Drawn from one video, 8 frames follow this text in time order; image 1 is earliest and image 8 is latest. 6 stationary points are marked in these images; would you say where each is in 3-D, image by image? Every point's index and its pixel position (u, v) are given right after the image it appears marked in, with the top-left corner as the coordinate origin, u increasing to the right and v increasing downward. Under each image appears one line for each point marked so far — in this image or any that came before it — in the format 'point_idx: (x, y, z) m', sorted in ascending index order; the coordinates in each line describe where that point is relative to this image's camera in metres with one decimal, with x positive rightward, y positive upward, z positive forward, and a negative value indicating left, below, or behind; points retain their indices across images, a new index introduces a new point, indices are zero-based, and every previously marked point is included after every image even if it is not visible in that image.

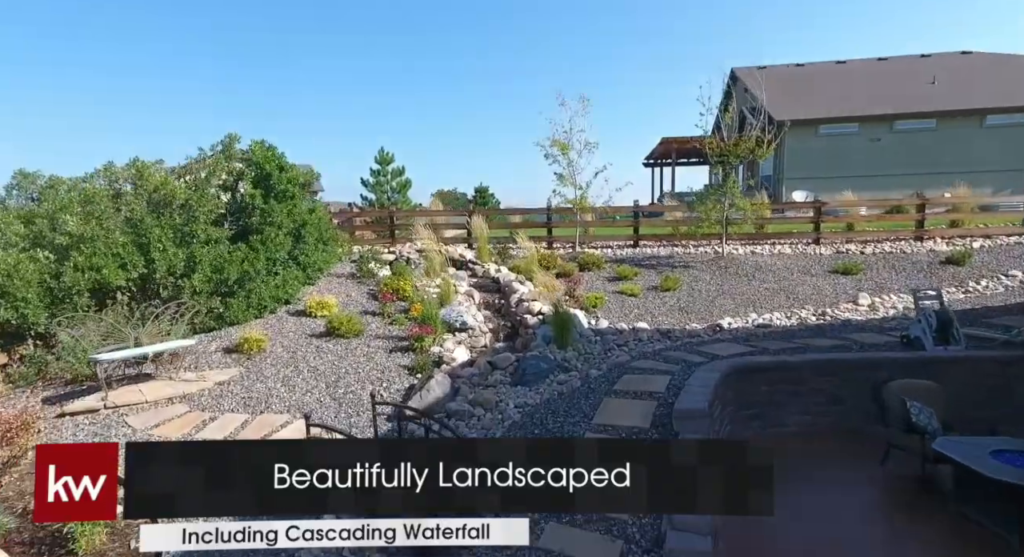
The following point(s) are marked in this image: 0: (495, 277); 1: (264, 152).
0: (-0.3, 0.0, +8.5) m
1: (-3.5, +1.8, +7.3) m
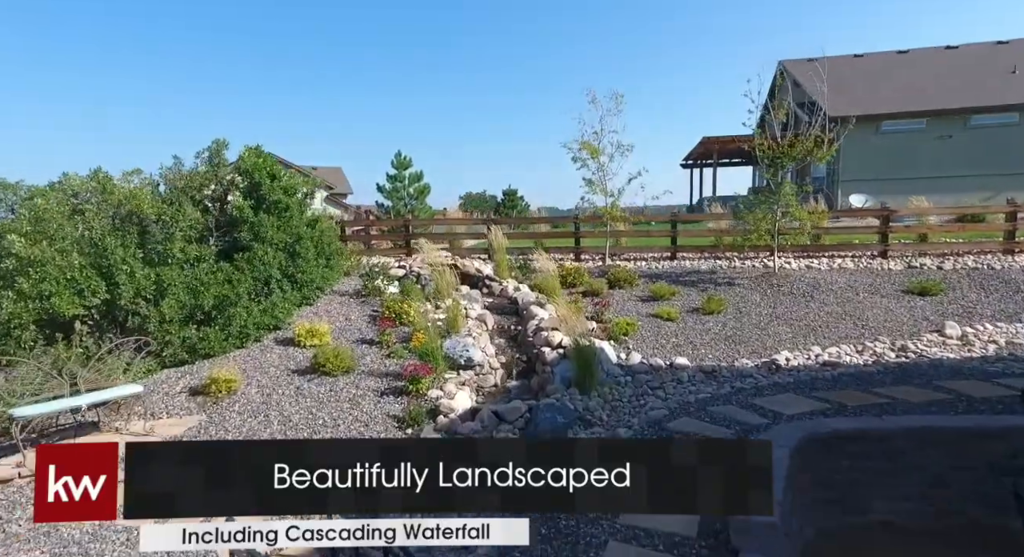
0: (0.0, -0.3, +7.5) m
1: (-3.3, +1.5, +6.5) m
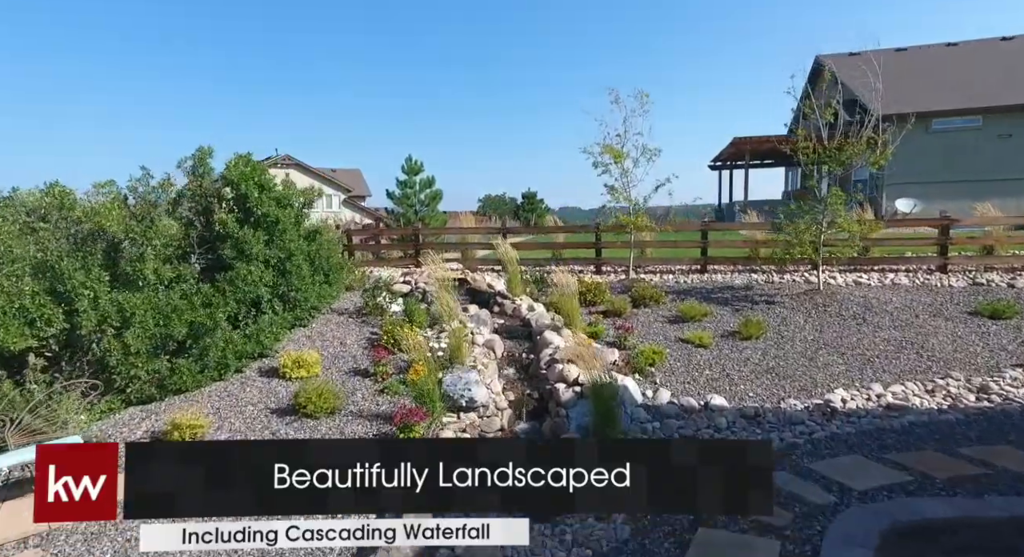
0: (+0.2, -0.5, +6.8) m
1: (-3.2, +1.3, +6.0) m
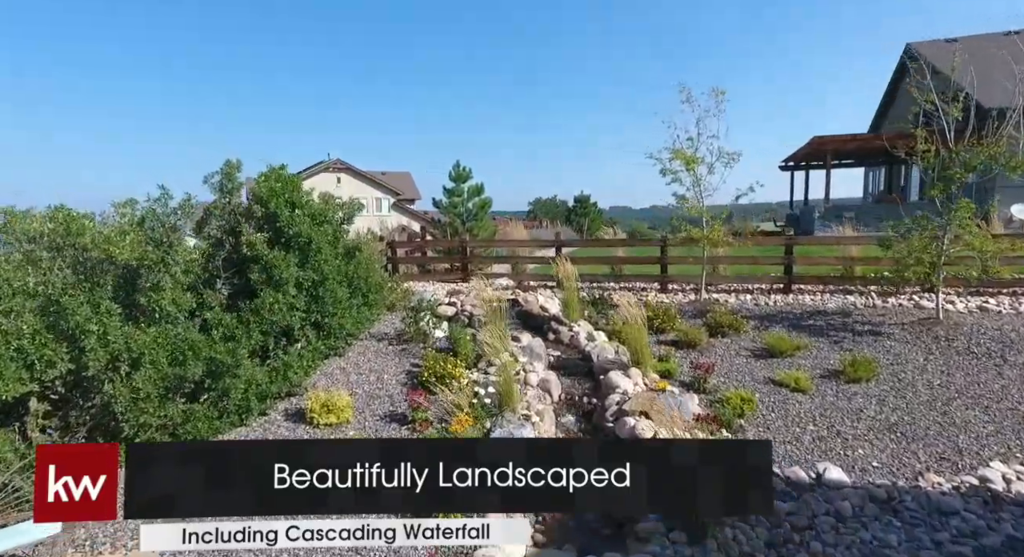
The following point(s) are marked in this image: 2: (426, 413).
0: (+0.9, -0.9, +6.0) m
1: (-2.6, +1.0, +5.4) m
2: (-0.8, -1.2, +4.6) m
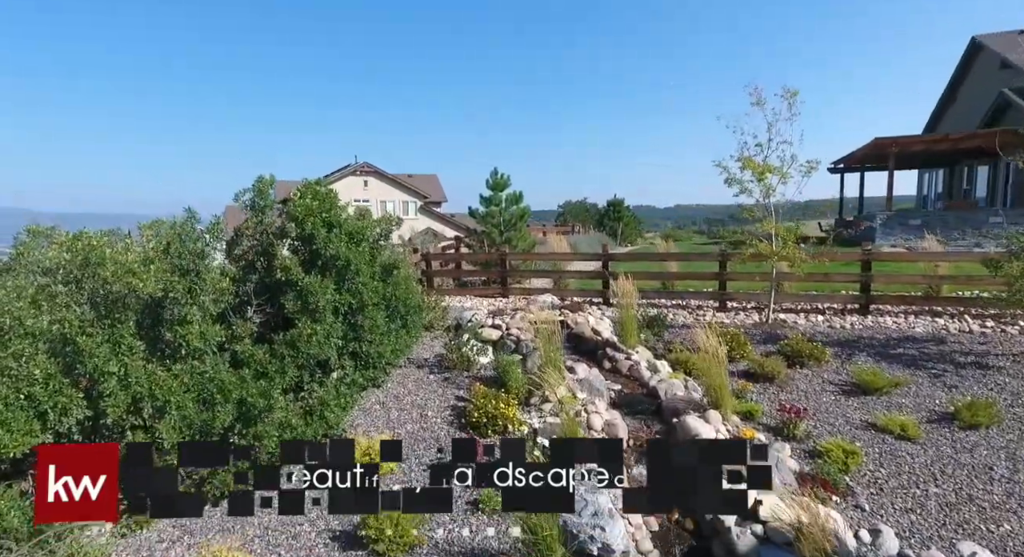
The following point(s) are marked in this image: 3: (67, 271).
0: (+1.4, -1.1, +5.3) m
1: (-2.0, +0.7, +4.9) m
2: (-0.3, -1.5, +4.1) m
3: (-3.3, +0.1, +3.7) m
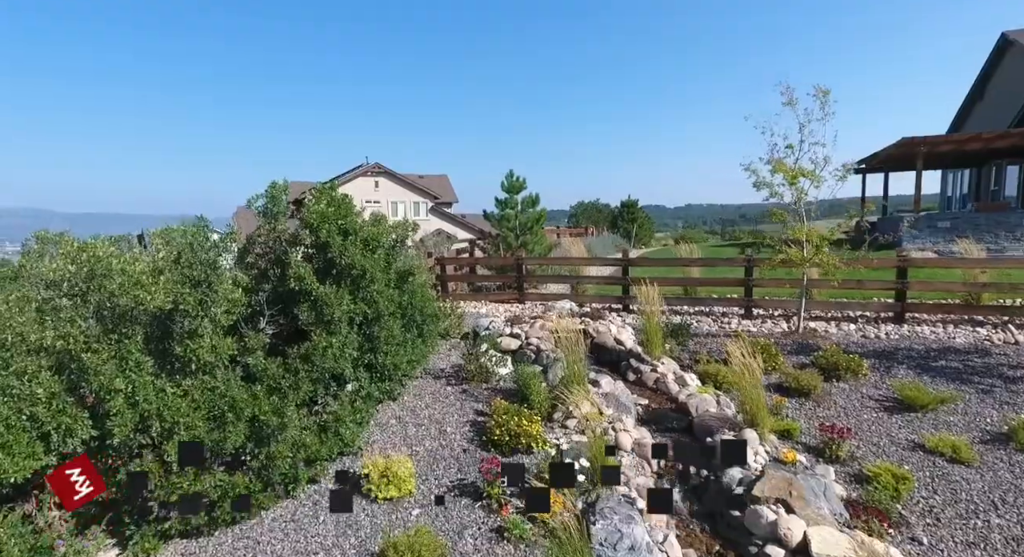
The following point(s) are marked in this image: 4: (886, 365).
0: (+1.7, -1.2, +5.0) m
1: (-1.8, +0.6, +4.7) m
2: (-0.1, -1.6, +3.8) m
3: (-3.1, 0.0, +3.6) m
4: (+4.3, -1.0, +5.9) m
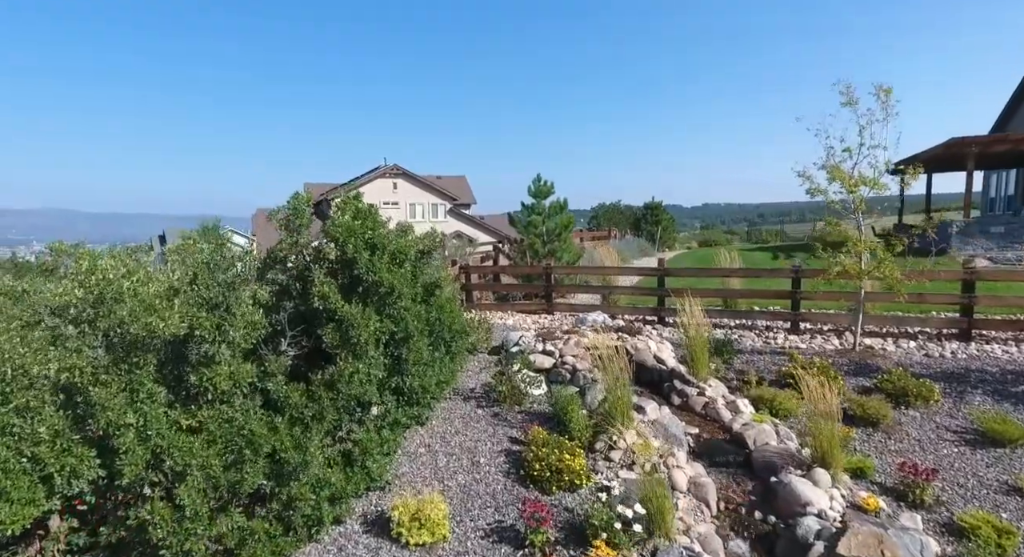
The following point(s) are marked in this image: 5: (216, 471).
0: (+2.0, -1.4, +4.6) m
1: (-1.4, +0.5, +4.4) m
2: (+0.2, -1.7, +3.4) m
3: (-2.8, -0.2, +3.3) m
4: (+4.7, -1.2, +5.3) m
5: (-1.9, -1.2, +3.3) m
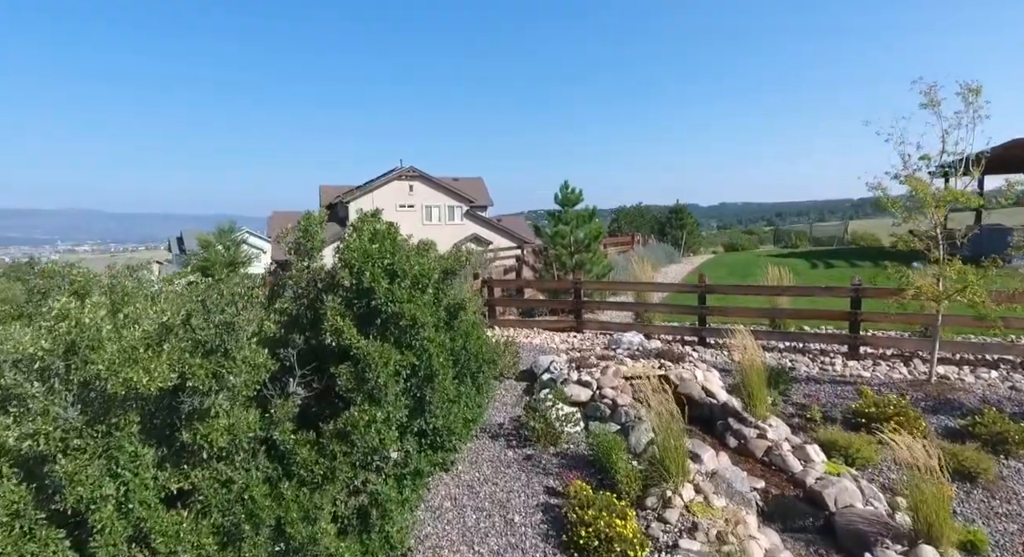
0: (+2.3, -1.6, +4.0) m
1: (-1.1, +0.2, +3.8) m
2: (+0.5, -2.0, +2.8) m
3: (-2.5, -0.4, +2.8) m
4: (+5.0, -1.4, +4.6) m
5: (-1.6, -1.5, +2.8) m
